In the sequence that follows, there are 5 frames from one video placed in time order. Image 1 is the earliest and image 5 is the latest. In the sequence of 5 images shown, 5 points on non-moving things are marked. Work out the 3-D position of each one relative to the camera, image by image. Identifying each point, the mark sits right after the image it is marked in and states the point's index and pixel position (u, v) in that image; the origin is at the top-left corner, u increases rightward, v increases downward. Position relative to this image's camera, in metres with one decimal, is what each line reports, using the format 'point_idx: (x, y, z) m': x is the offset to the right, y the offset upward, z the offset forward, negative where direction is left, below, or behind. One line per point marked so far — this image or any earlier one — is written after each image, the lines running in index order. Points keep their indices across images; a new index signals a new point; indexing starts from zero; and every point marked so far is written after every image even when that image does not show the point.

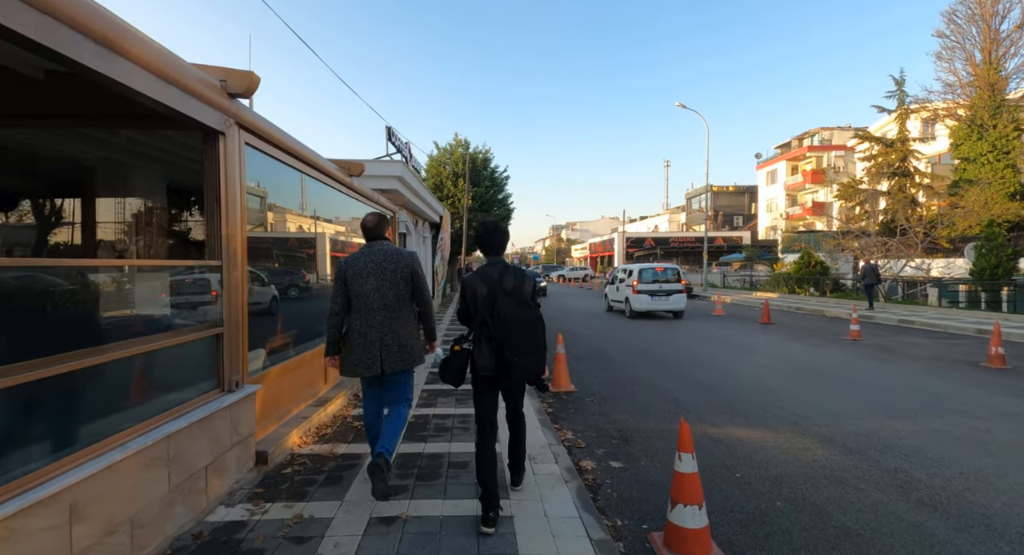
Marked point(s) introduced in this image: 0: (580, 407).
0: (+0.8, -1.6, +6.0) m
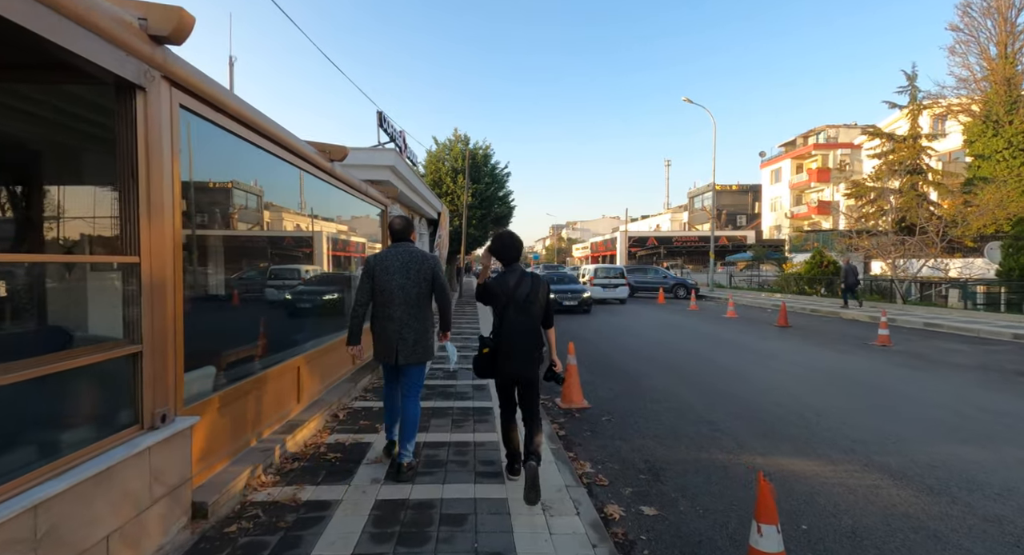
0: (+0.9, -1.6, +5.2) m
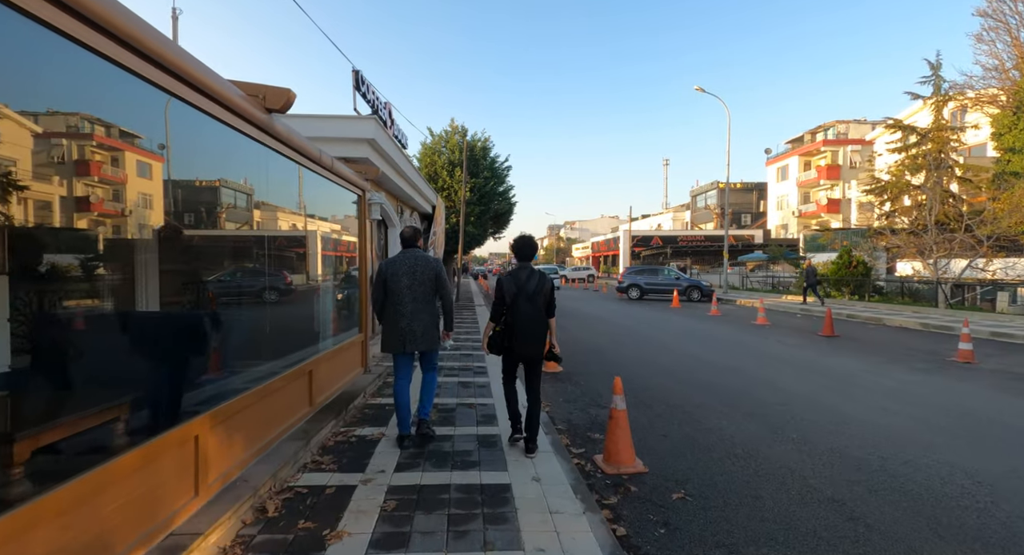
0: (+1.1, -1.7, +3.4) m
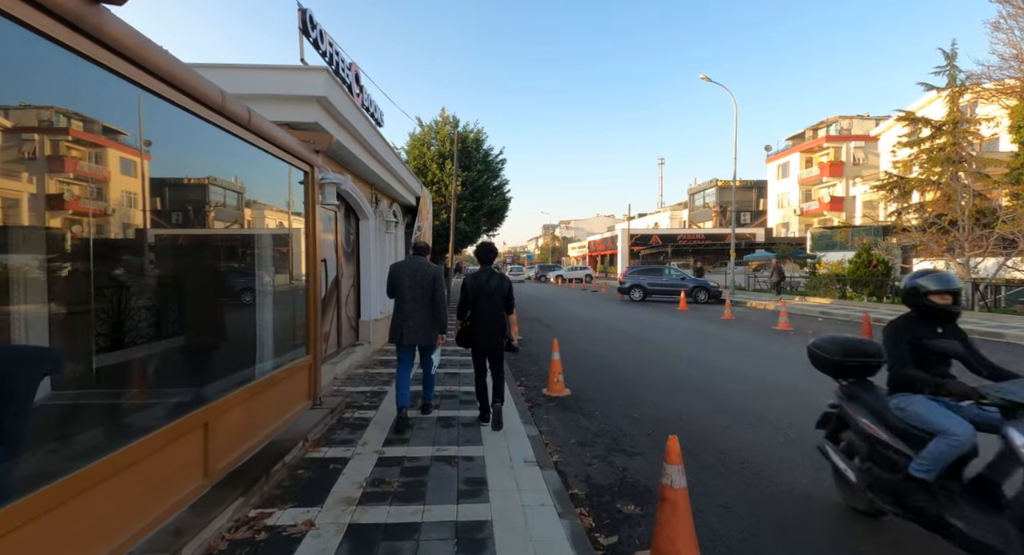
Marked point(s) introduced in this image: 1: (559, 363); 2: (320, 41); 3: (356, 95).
0: (+1.1, -1.7, +1.8) m
1: (+0.6, -1.2, +6.7) m
2: (-2.3, +2.8, +5.8) m
3: (-2.2, +2.5, +6.8) m
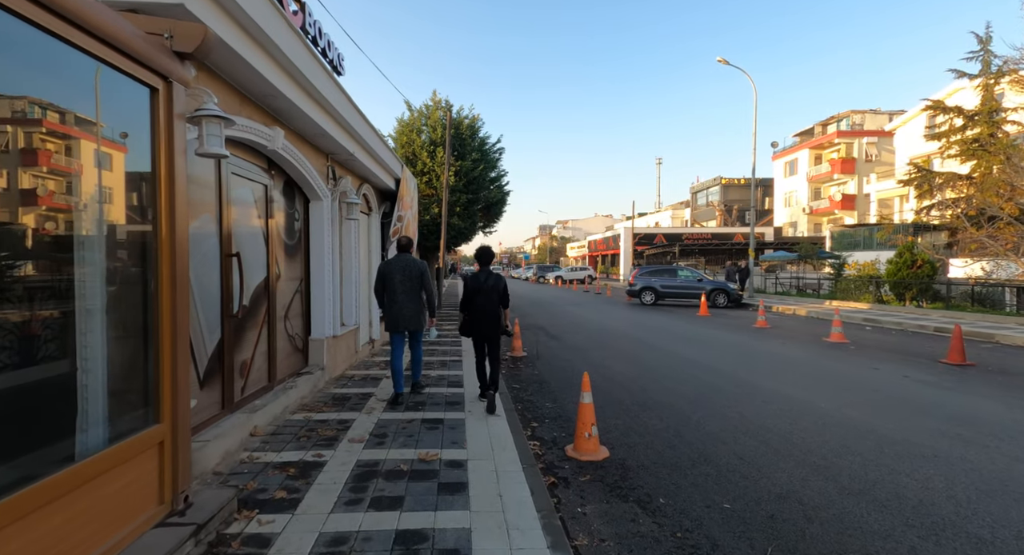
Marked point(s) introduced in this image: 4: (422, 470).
0: (+1.2, -1.7, -0.4) m
1: (+0.7, -1.2, +4.5) m
2: (-2.2, +2.8, +3.6) m
3: (-2.1, +2.5, +4.6) m
4: (-0.7, -1.5, +3.8) m
